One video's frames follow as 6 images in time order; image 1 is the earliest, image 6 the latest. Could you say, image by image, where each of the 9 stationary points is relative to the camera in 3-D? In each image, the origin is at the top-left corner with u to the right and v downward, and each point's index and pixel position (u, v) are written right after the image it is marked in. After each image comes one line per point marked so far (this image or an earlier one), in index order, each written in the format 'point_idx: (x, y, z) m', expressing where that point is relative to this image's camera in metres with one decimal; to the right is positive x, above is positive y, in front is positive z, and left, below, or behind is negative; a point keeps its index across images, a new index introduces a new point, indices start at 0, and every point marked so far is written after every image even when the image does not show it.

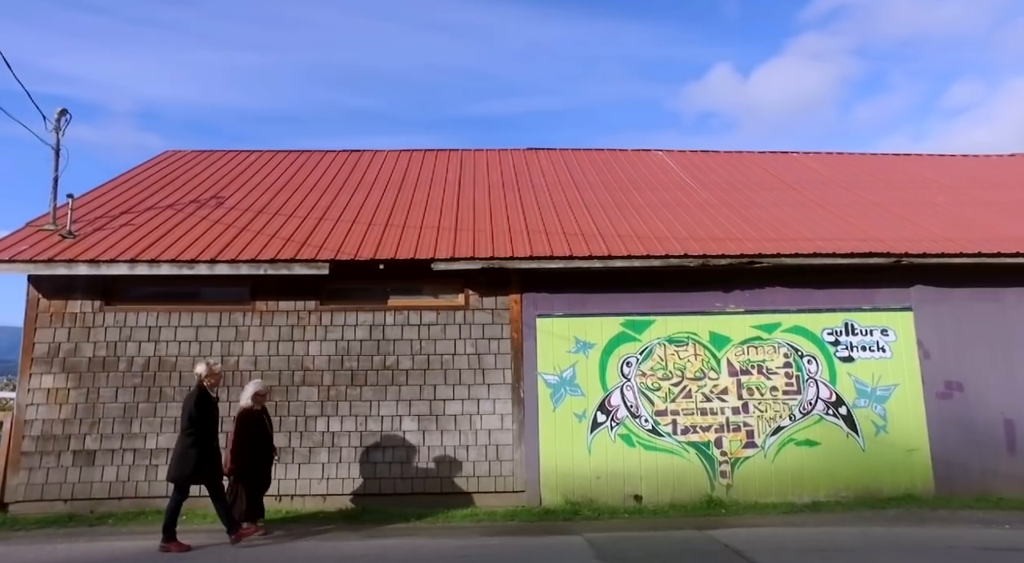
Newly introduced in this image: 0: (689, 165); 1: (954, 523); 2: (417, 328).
0: (+3.1, +2.0, +11.7) m
1: (+4.1, -2.3, +6.3) m
2: (-1.1, -0.5, +7.9) m
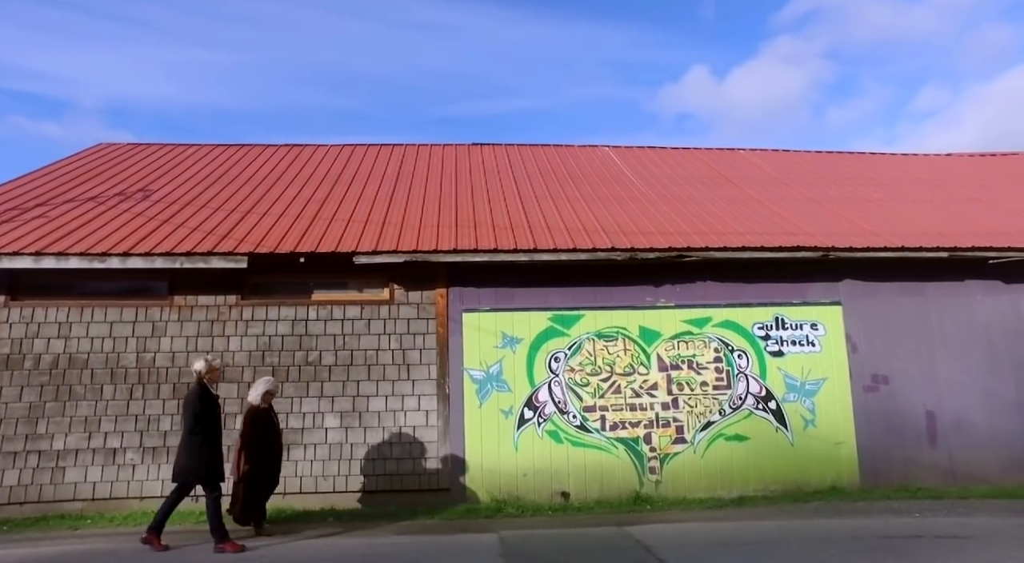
0: (+2.1, +2.1, +11.7) m
1: (+3.3, -2.2, +6.3) m
2: (-1.9, -0.5, +7.7) m
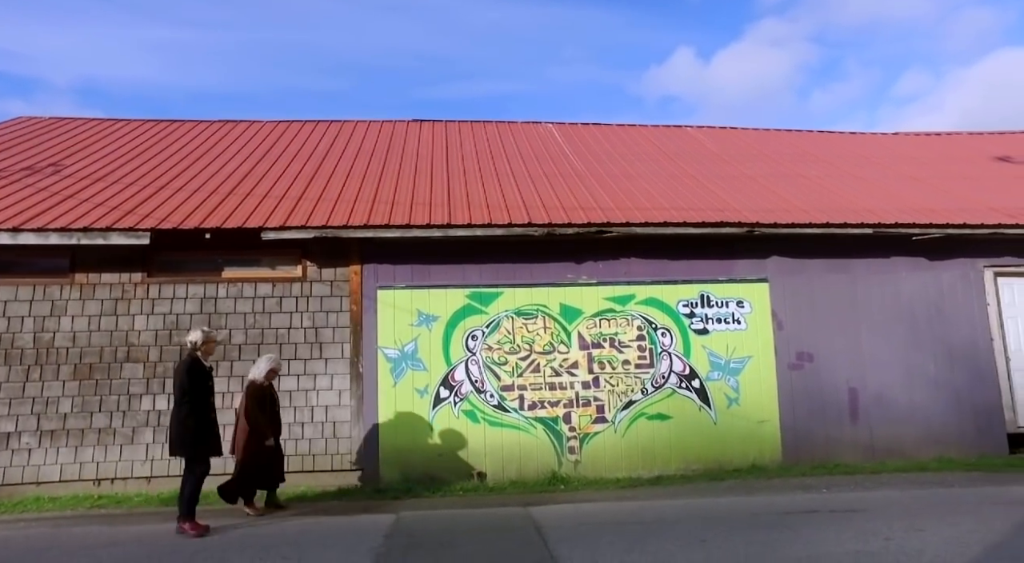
0: (+1.1, +2.4, +11.5) m
1: (+2.4, -2.0, +6.2) m
2: (-2.9, -0.2, +7.5) m
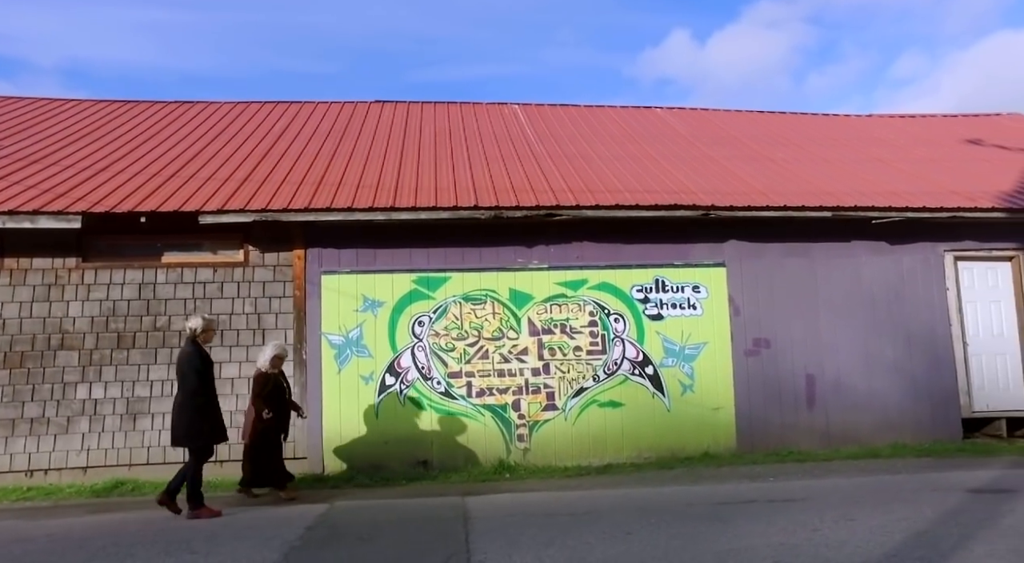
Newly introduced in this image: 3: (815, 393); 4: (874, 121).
0: (+0.4, +2.7, +11.2) m
1: (+1.9, -1.8, +6.1) m
2: (-3.4, -0.1, +7.2) m
3: (+3.5, -1.3, +7.9) m
4: (+6.7, +3.0, +12.5) m
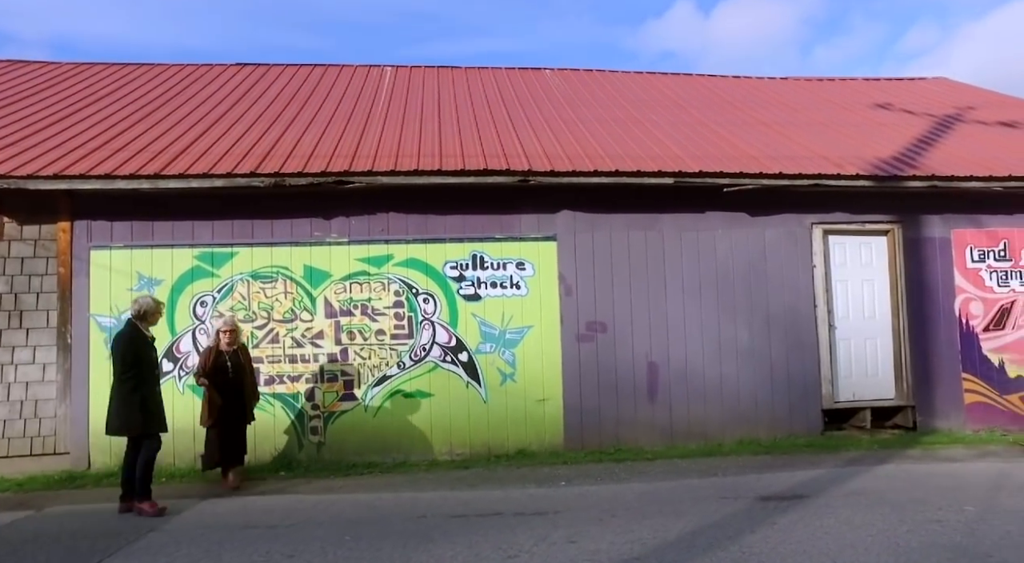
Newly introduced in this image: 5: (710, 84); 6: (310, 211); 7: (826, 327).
0: (-1.6, +3.1, +10.3) m
1: (-0.2, -1.6, +5.4) m
2: (-5.4, +0.2, +6.4) m
3: (+1.5, -1.1, +7.1) m
4: (+4.6, +3.4, +11.6) m
5: (+3.3, +3.3, +11.2) m
6: (-2.0, +0.7, +6.7) m
7: (+3.5, -0.5, +7.5) m
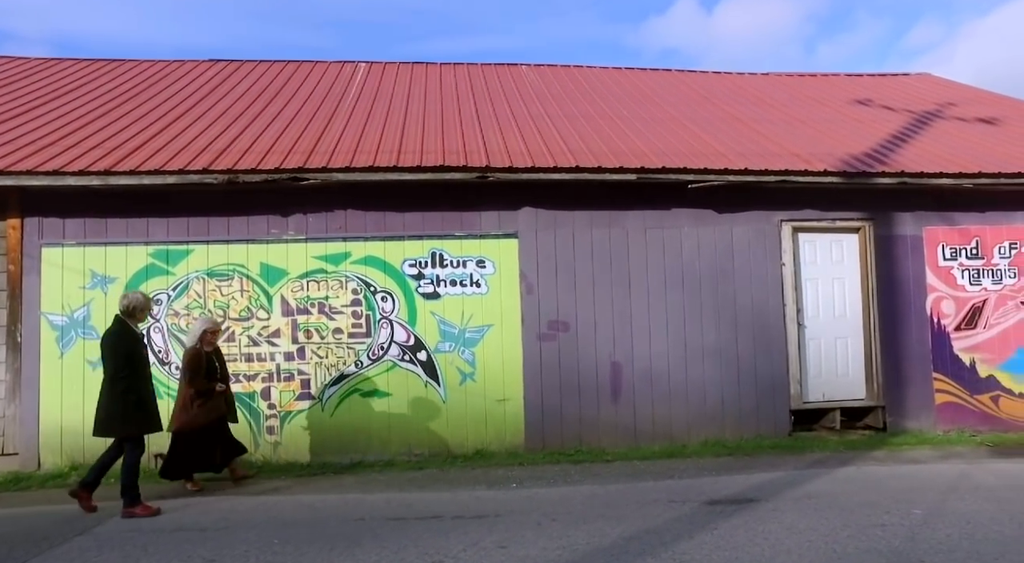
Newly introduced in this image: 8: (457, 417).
0: (-2.0, +3.1, +10.2) m
1: (-0.6, -1.6, +5.3) m
2: (-5.8, +0.2, +6.3) m
3: (+1.1, -1.0, +7.0) m
4: (+4.3, +3.4, +11.4) m
5: (+2.9, +3.3, +11.1) m
6: (-2.4, +0.7, +6.6) m
7: (+3.1, -0.5, +7.4) m
8: (-0.5, -1.4, +6.7) m
